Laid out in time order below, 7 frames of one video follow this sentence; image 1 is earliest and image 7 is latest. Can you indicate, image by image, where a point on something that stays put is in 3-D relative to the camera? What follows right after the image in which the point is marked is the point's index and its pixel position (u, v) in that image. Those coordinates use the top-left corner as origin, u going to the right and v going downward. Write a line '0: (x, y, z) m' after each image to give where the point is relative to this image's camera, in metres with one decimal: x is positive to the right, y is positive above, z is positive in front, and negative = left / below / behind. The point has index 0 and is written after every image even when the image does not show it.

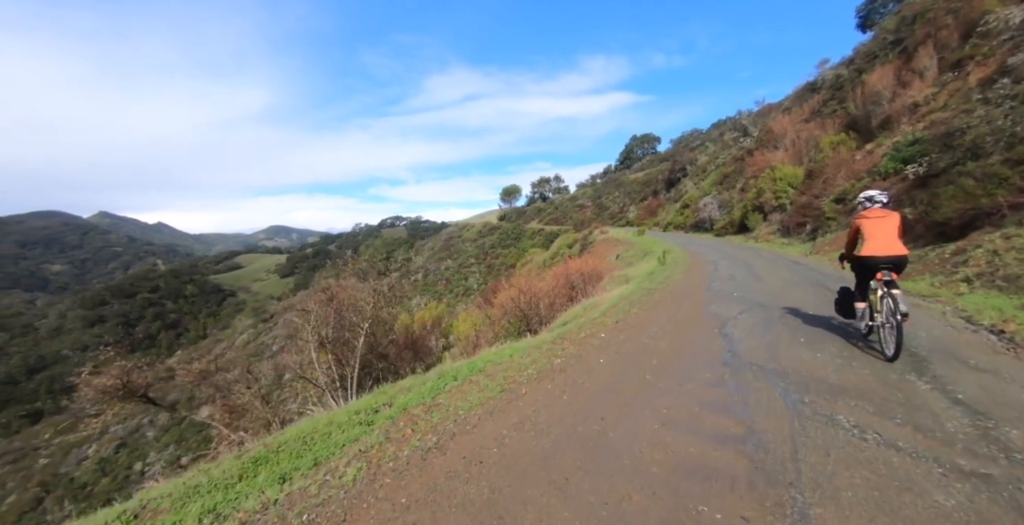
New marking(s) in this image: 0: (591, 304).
0: (+1.6, -0.8, +8.6) m
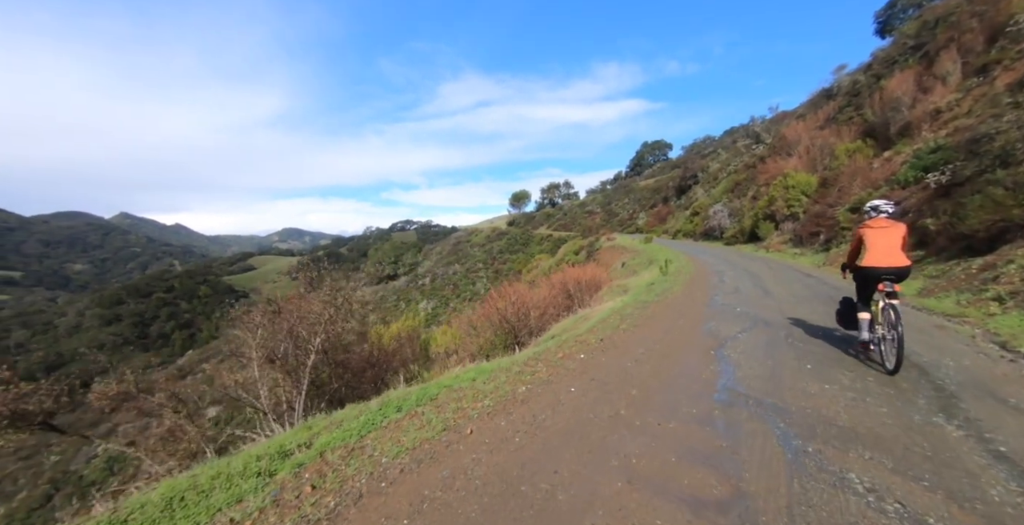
0: (+1.3, -1.0, +8.0) m
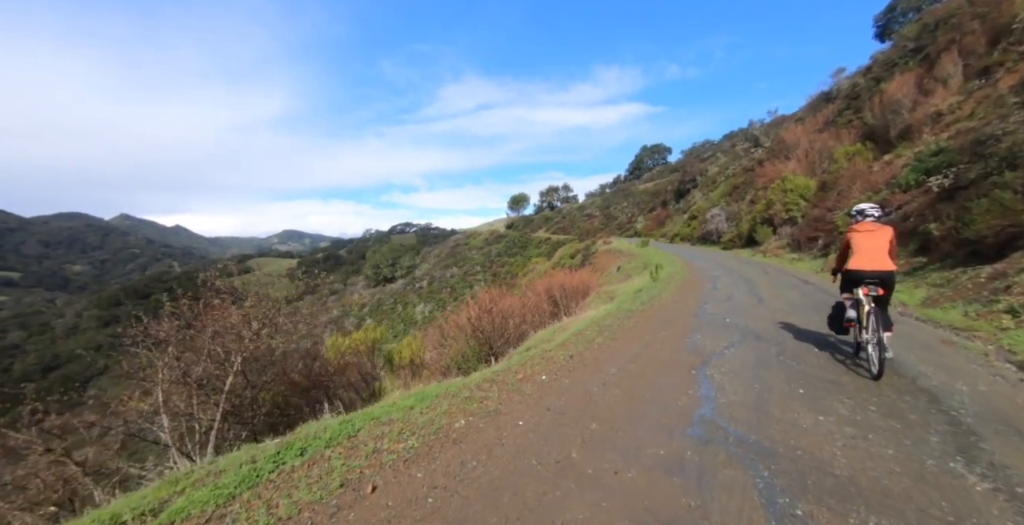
0: (+0.9, -1.2, +7.4) m
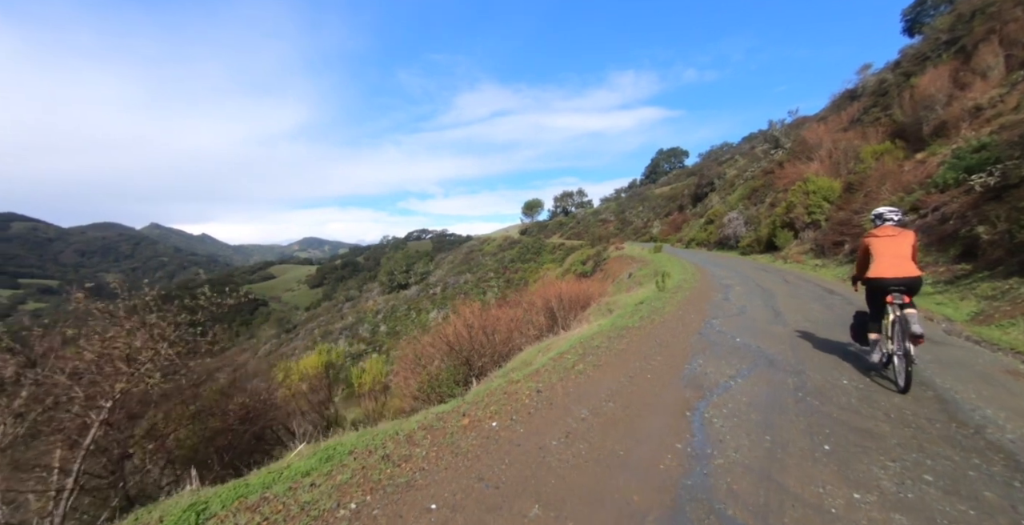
0: (+0.5, -1.3, +6.5) m
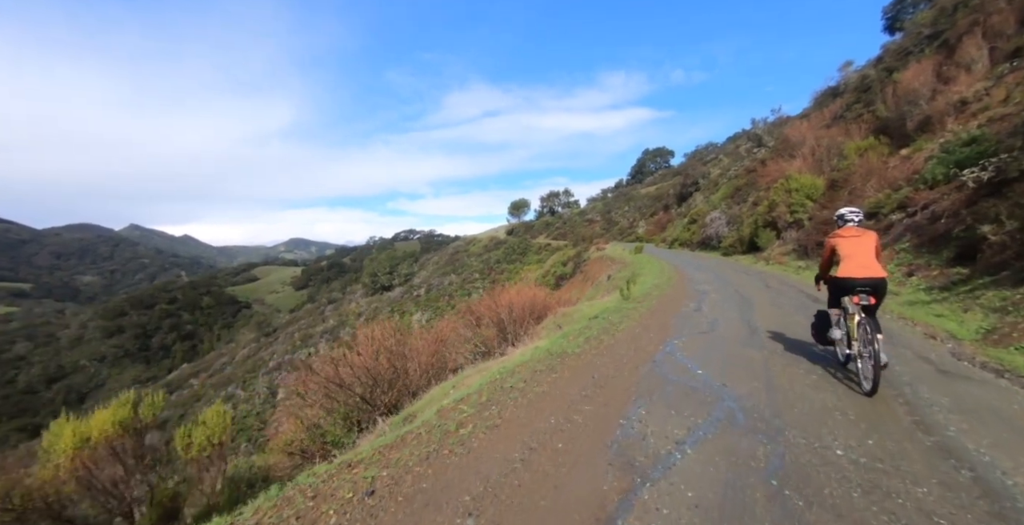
0: (-0.6, -1.5, +5.2) m
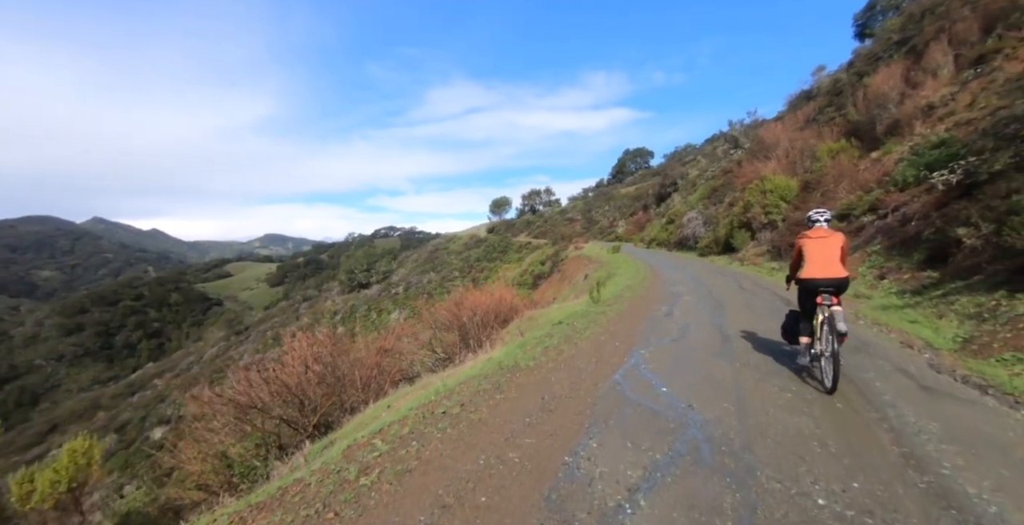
0: (-1.2, -1.5, +4.5) m
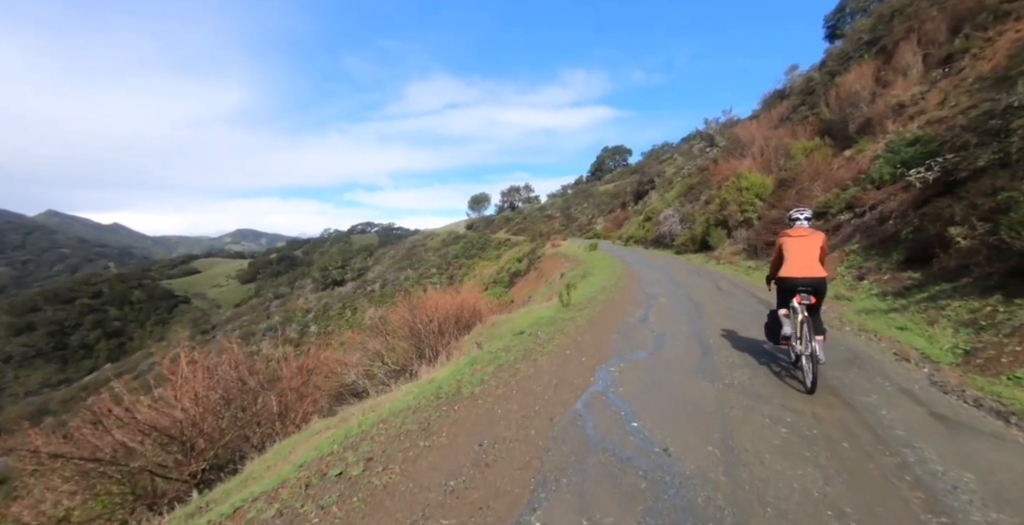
0: (-1.8, -1.5, +3.6) m
